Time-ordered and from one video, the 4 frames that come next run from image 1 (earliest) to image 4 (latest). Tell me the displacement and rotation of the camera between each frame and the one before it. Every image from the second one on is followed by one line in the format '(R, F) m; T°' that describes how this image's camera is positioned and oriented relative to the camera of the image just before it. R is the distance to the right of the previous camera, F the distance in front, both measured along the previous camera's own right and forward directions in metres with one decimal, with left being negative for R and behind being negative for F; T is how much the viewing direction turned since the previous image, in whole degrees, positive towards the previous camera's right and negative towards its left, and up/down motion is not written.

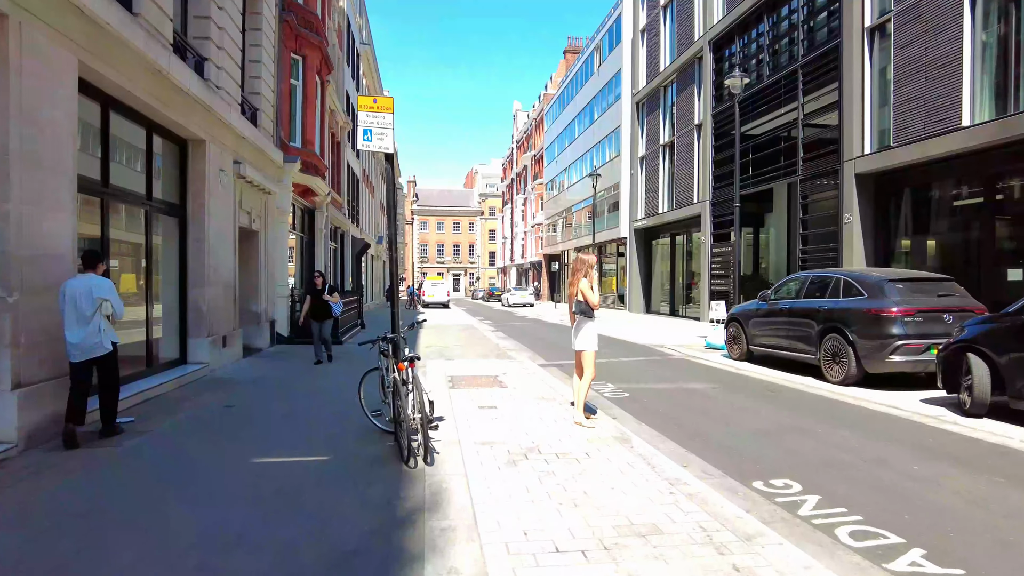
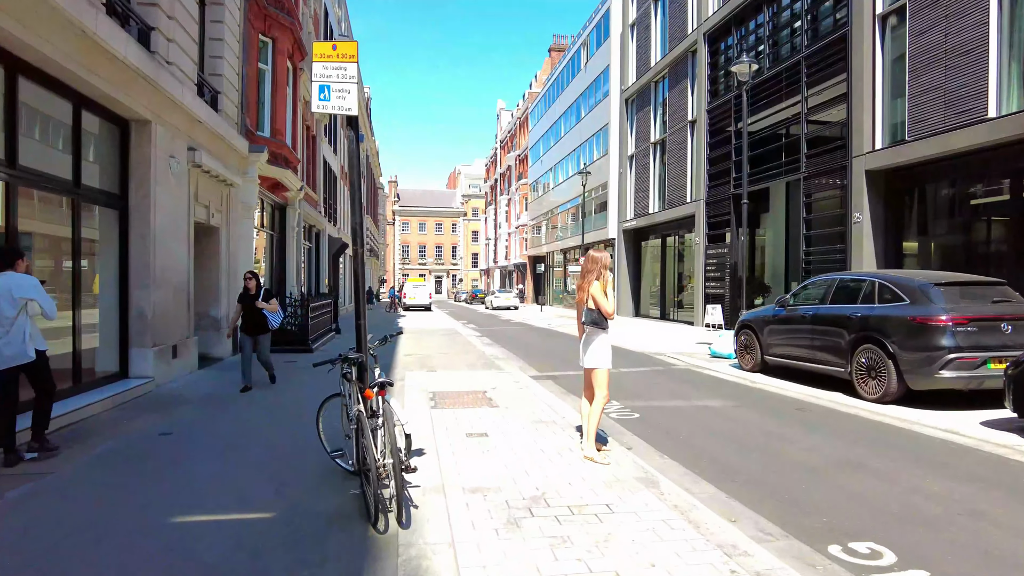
(-0.1, +1.1) m; +2°
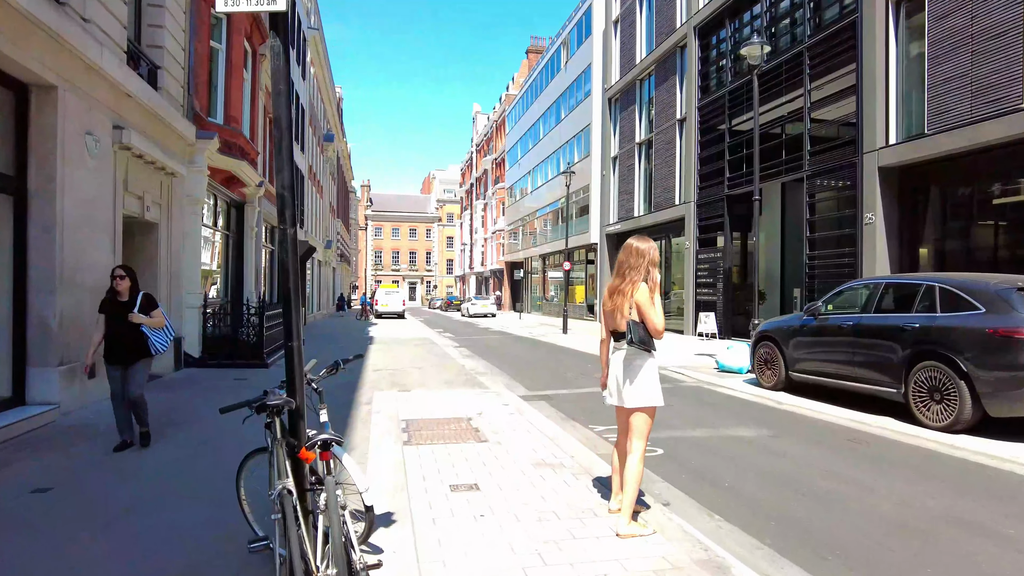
(-0.2, +1.4) m; +2°
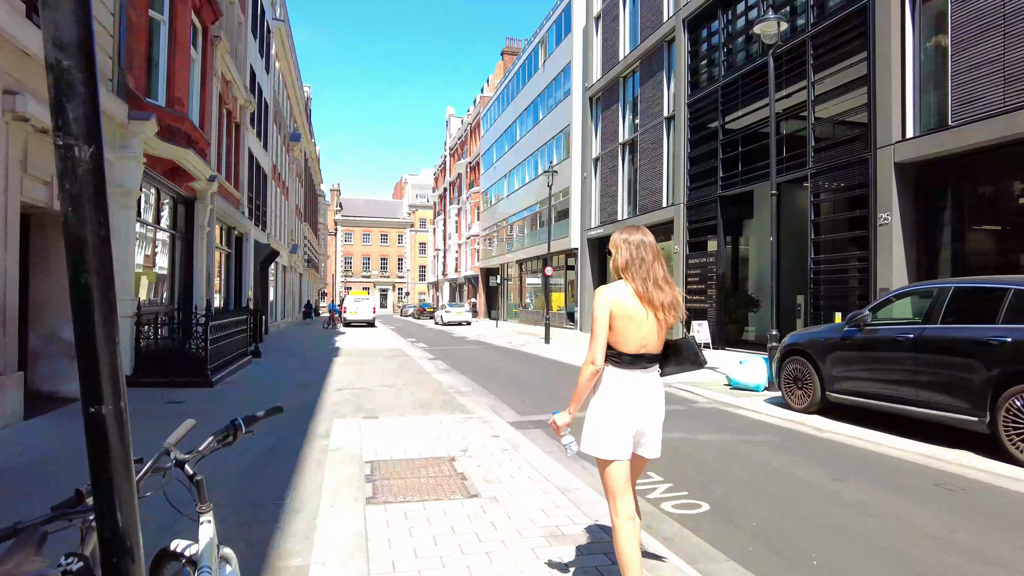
(-0.2, +1.3) m; +3°
